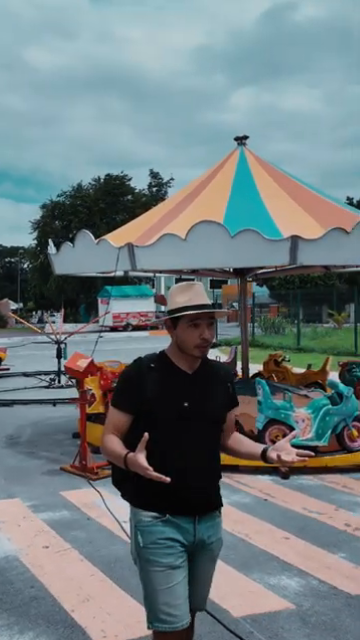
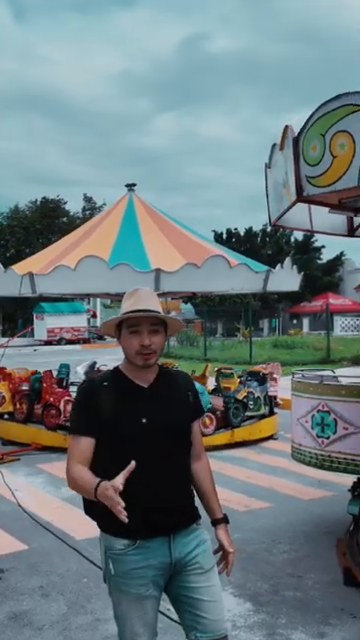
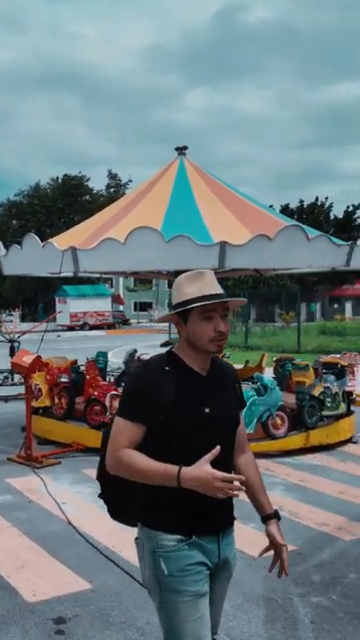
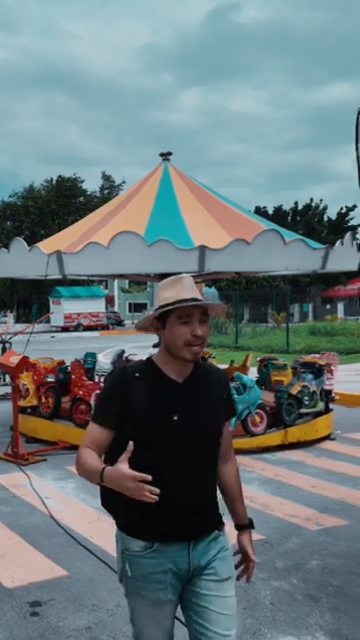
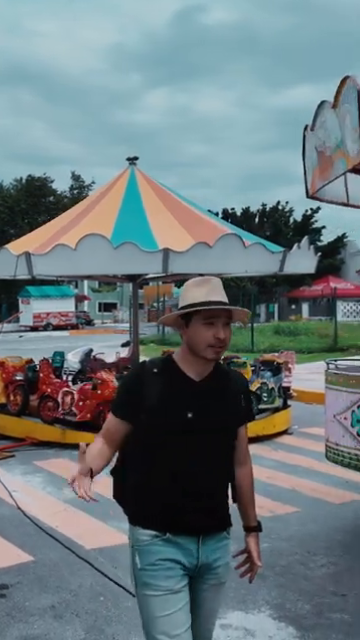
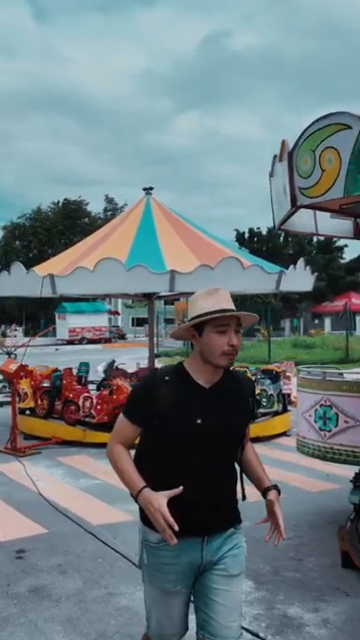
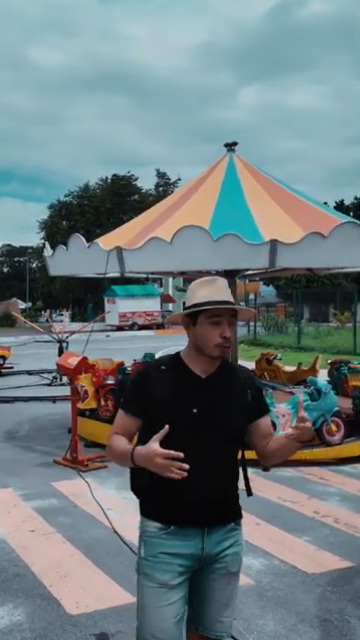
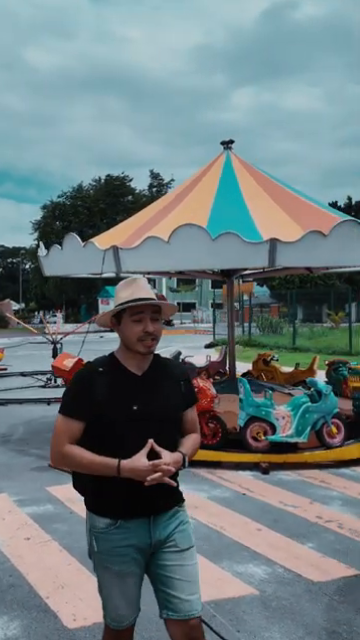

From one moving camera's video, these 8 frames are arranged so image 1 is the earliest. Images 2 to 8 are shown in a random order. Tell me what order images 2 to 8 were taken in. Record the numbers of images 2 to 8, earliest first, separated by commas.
8, 7, 3, 4, 5, 2, 6
